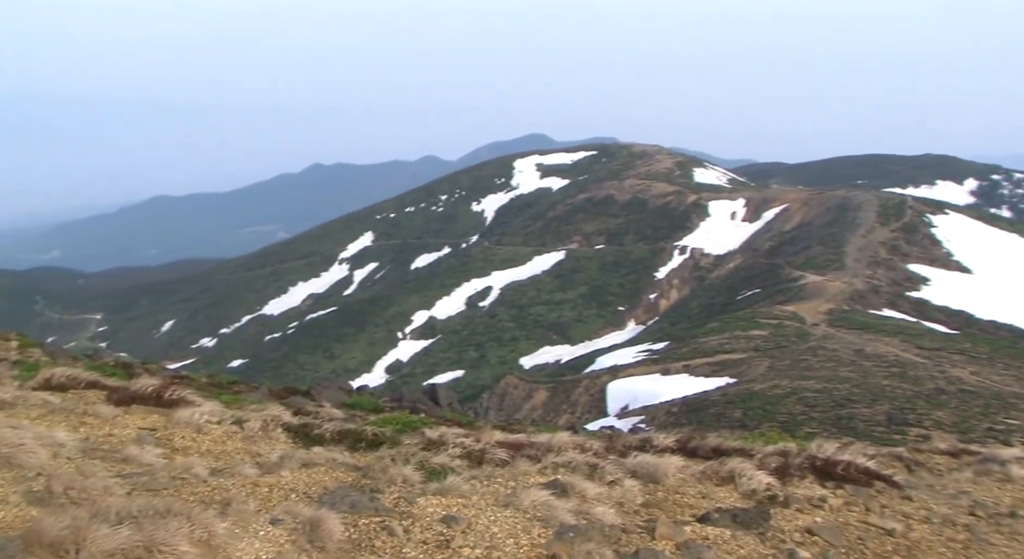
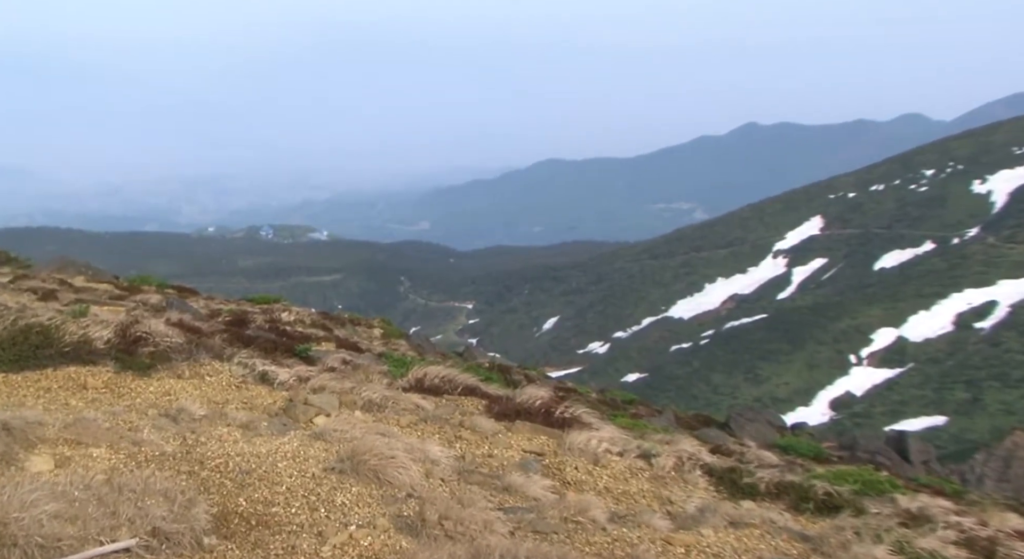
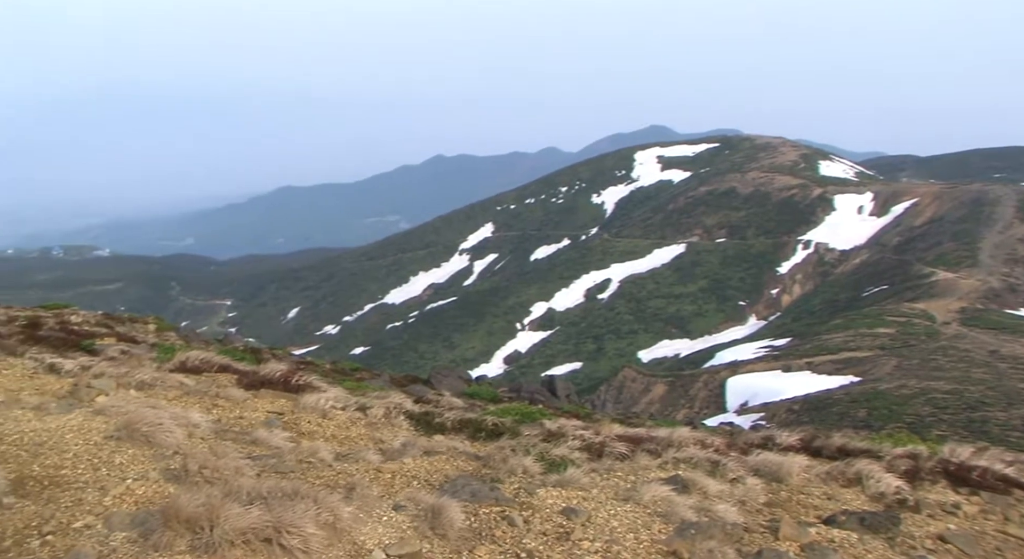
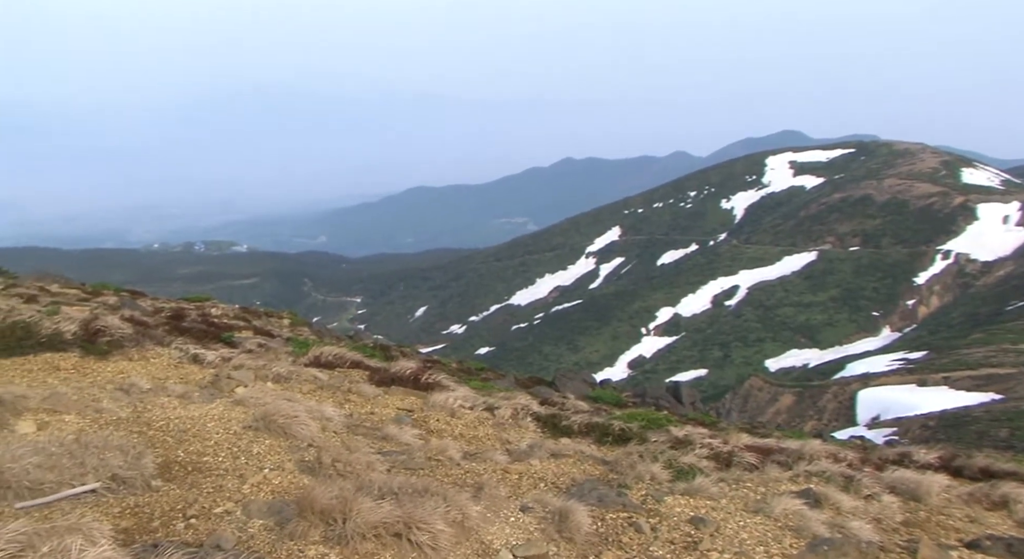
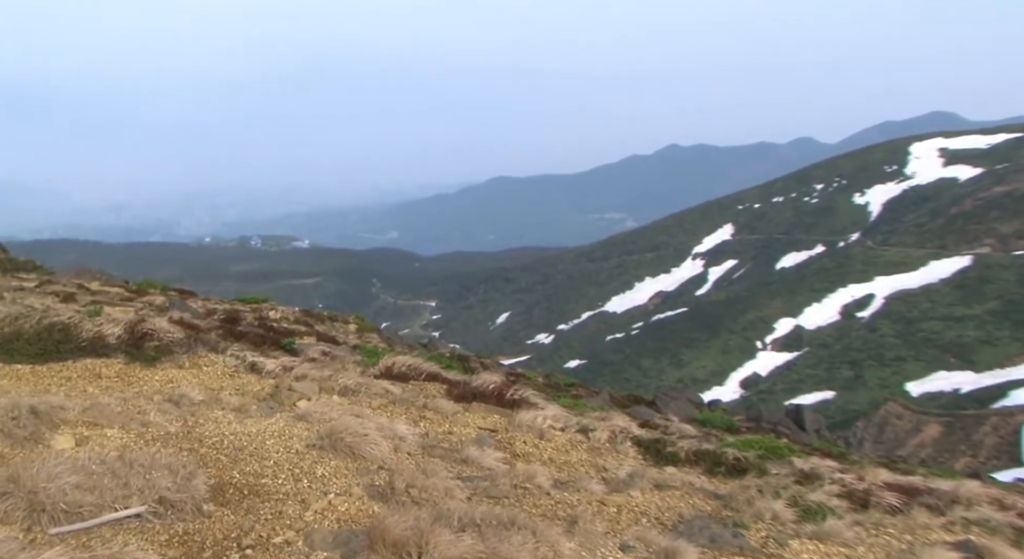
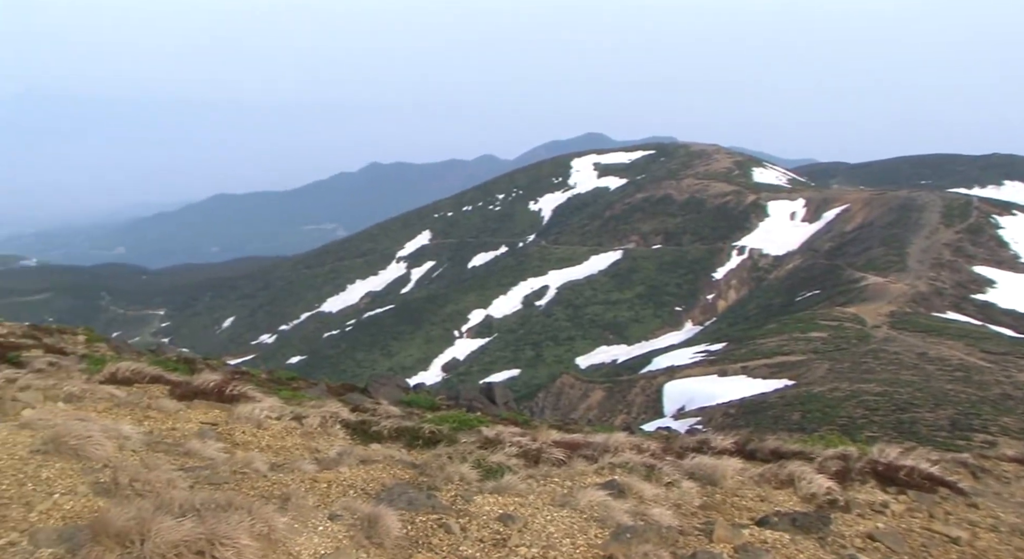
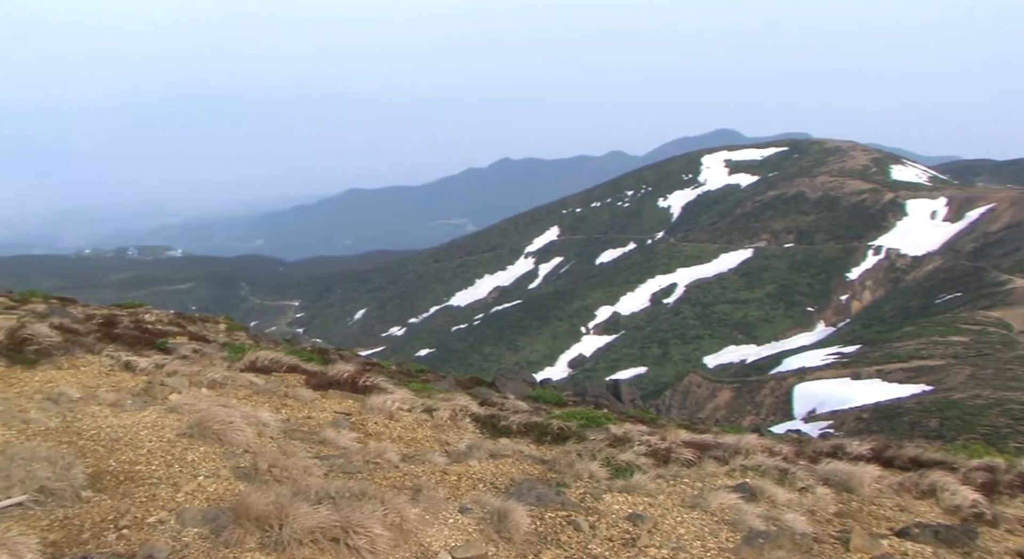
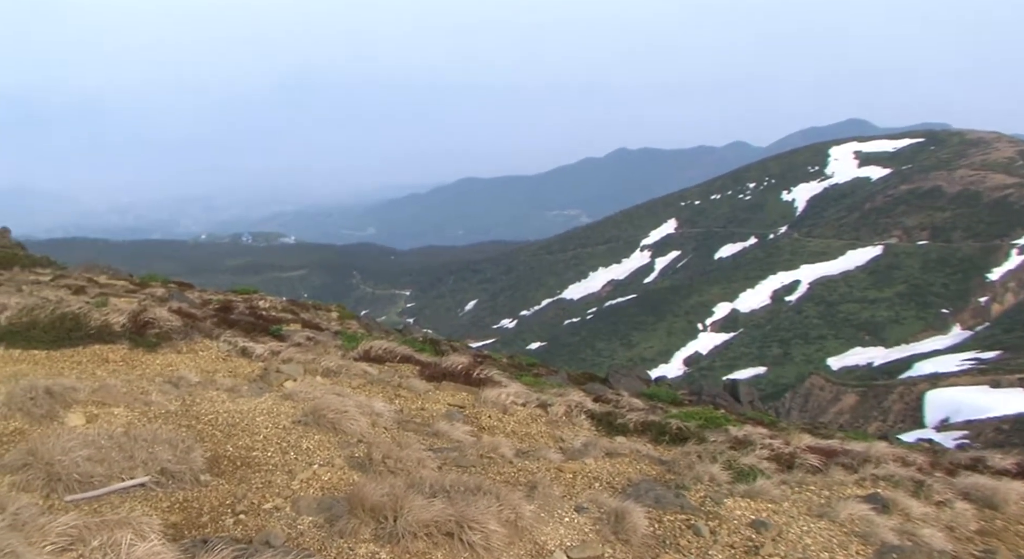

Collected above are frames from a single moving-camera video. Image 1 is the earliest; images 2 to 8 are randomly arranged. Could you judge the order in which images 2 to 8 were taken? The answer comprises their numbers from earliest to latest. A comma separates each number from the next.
6, 3, 7, 4, 8, 5, 2
